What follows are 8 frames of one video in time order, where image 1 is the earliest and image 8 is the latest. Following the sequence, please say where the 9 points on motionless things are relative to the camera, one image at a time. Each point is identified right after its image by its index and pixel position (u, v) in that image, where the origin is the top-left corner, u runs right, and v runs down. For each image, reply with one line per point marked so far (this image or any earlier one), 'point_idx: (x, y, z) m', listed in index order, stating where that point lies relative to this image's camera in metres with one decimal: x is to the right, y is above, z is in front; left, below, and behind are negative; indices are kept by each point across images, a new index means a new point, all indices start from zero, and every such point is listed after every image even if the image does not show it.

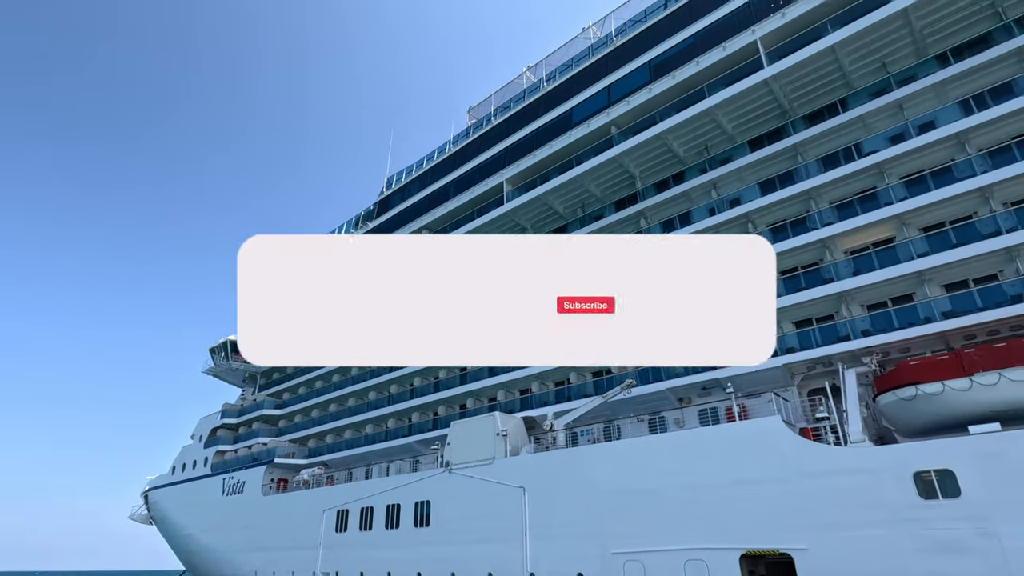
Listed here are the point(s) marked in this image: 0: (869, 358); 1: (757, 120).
0: (+5.8, -1.1, +9.2) m
1: (+5.1, +3.5, +11.8) m
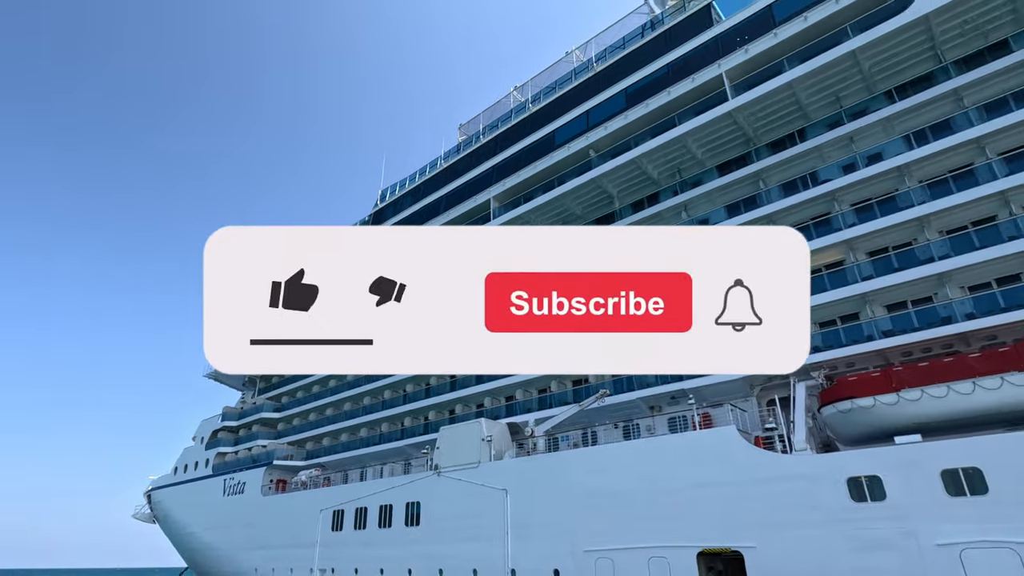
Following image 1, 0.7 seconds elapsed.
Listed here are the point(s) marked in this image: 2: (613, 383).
0: (+5.4, -1.5, +10.0) m
1: (+4.7, +3.2, +12.7) m
2: (+2.3, -2.2, +12.9) m
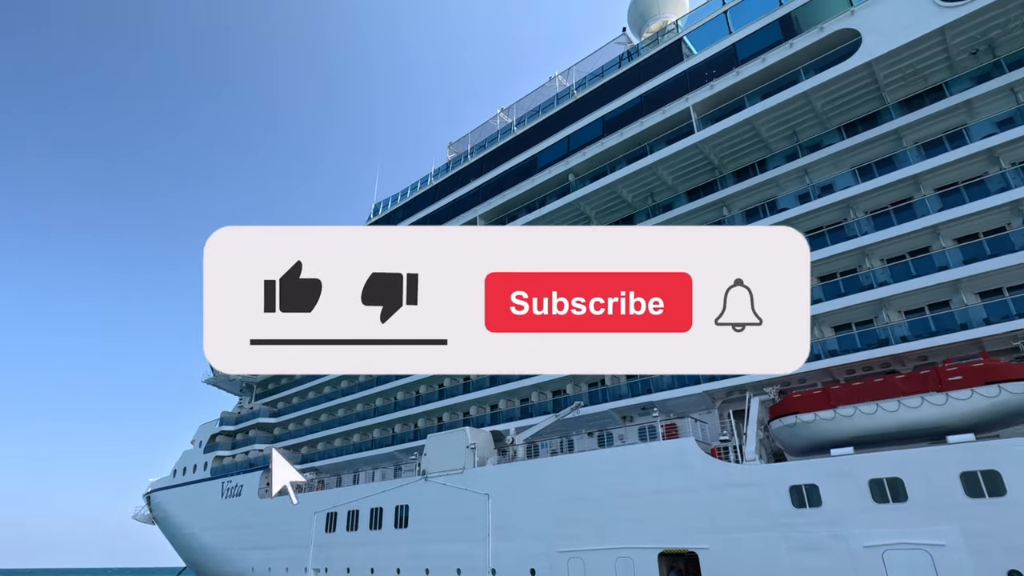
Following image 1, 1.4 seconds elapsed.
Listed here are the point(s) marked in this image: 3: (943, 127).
0: (+5.0, -1.9, +10.9) m
1: (+4.3, +2.7, +13.5) m
2: (+1.9, -2.6, +13.7) m
3: (+8.1, +3.0, +10.7) m
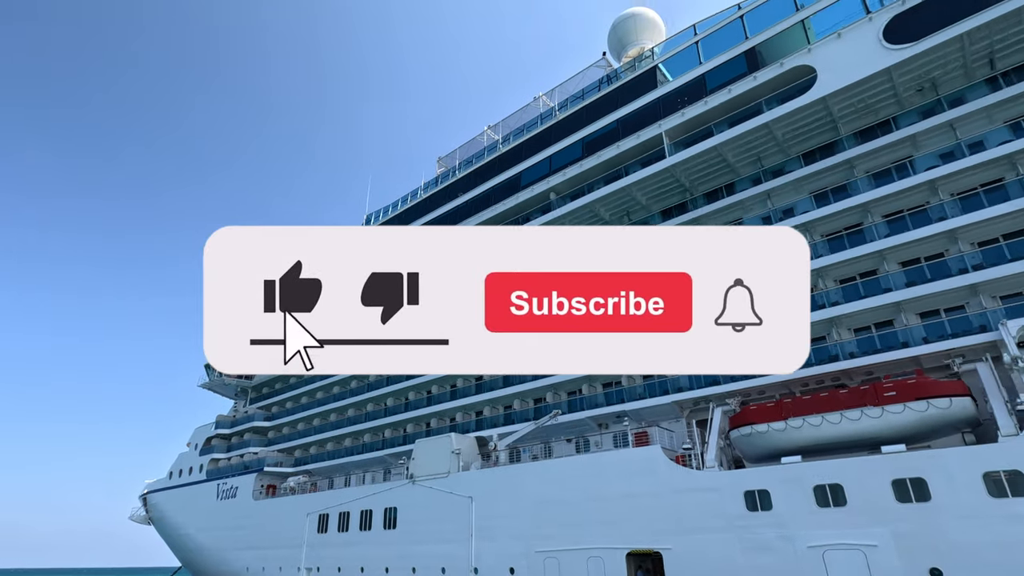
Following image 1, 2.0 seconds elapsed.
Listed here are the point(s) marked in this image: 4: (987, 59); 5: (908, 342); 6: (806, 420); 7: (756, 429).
0: (+4.6, -2.3, +11.7) m
1: (+3.9, +2.4, +14.3) m
2: (+1.4, -3.0, +14.5) m
3: (+7.7, +2.6, +11.5) m
4: (+8.8, +4.2, +10.4) m
5: (+6.9, -0.9, +9.9) m
6: (+5.1, -2.3, +9.7) m
7: (+4.4, -2.6, +10.3) m
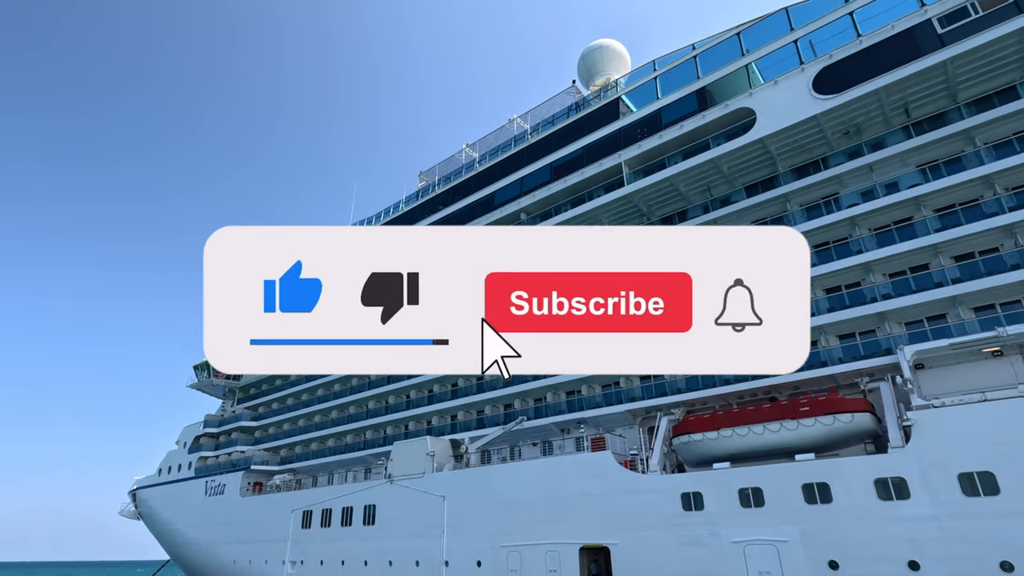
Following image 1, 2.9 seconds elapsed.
0: (+3.8, -2.8, +13.0) m
1: (+3.1, +1.9, +15.5) m
2: (+0.6, -3.4, +15.7) m
3: (+7.0, +2.1, +12.8) m
4: (+8.1, +3.7, +11.7) m
5: (+6.2, -1.5, +11.2) m
6: (+4.3, -2.8, +11.0) m
7: (+3.7, -3.1, +11.5) m
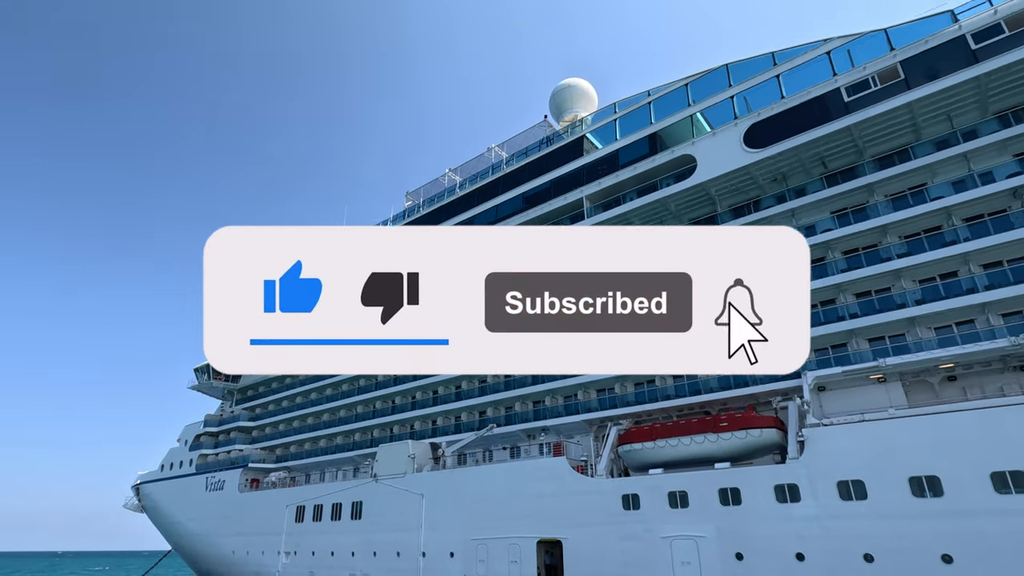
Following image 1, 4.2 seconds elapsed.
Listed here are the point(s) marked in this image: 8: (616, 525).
0: (+3.0, -3.4, +14.8) m
1: (+2.3, +1.3, +17.3) m
2: (-0.2, -4.0, +17.5) m
3: (+6.2, +1.5, +14.5) m
4: (+7.3, +3.0, +13.4) m
5: (+5.4, -2.2, +12.9) m
6: (+3.5, -3.5, +12.8) m
7: (+2.9, -3.7, +13.3) m
8: (+2.3, -5.4, +12.8) m
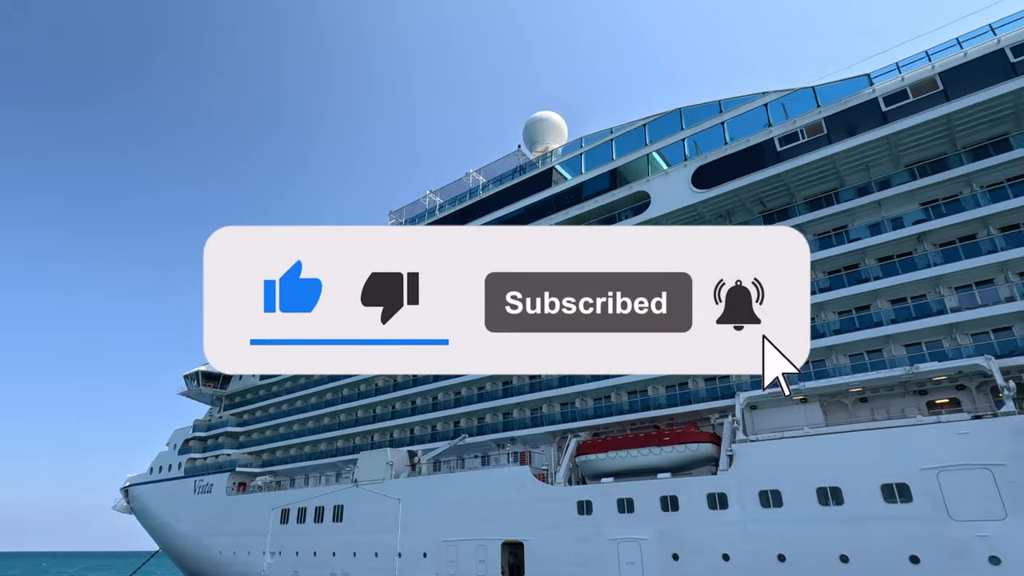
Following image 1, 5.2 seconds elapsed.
0: (+2.1, -4.1, +16.2) m
1: (+1.5, +0.6, +18.7) m
2: (-1.2, -4.7, +18.8) m
3: (+5.4, +0.7, +16.0) m
4: (+6.5, +2.3, +14.9) m
5: (+4.6, -2.9, +14.4) m
6: (+2.7, -4.1, +14.2) m
7: (+2.0, -4.4, +14.7) m
8: (+1.5, -6.0, +14.2) m
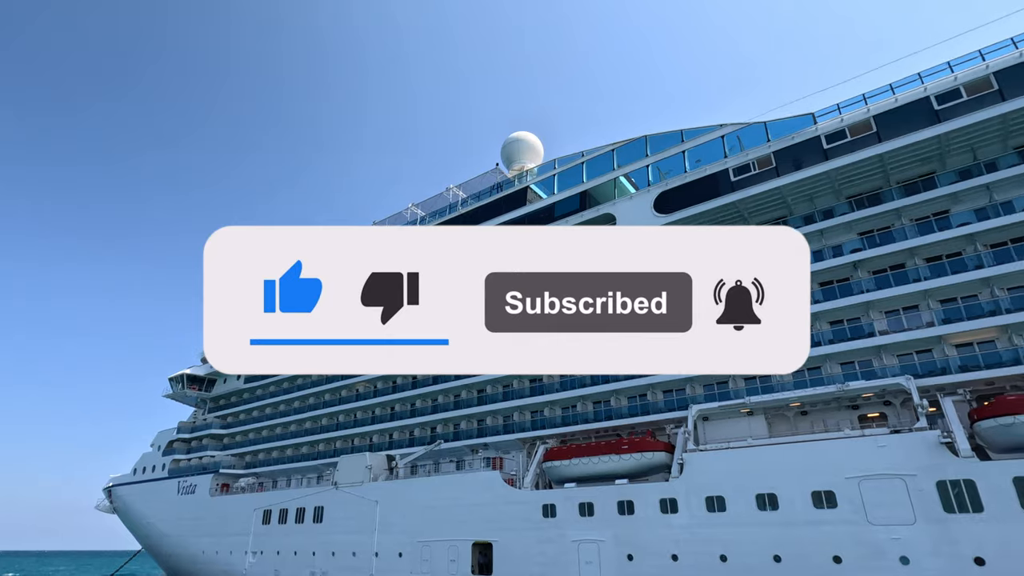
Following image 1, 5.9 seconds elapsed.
0: (+1.3, -4.6, +17.2) m
1: (+0.6, +0.1, +19.7) m
2: (-2.1, -5.1, +19.8) m
3: (+4.6, +0.2, +17.1) m
4: (+5.8, +1.7, +16.0) m
5: (+3.8, -3.4, +15.4) m
6: (+1.9, -4.6, +15.2) m
7: (+1.2, -4.9, +15.7) m
8: (+0.6, -6.5, +15.2) m
